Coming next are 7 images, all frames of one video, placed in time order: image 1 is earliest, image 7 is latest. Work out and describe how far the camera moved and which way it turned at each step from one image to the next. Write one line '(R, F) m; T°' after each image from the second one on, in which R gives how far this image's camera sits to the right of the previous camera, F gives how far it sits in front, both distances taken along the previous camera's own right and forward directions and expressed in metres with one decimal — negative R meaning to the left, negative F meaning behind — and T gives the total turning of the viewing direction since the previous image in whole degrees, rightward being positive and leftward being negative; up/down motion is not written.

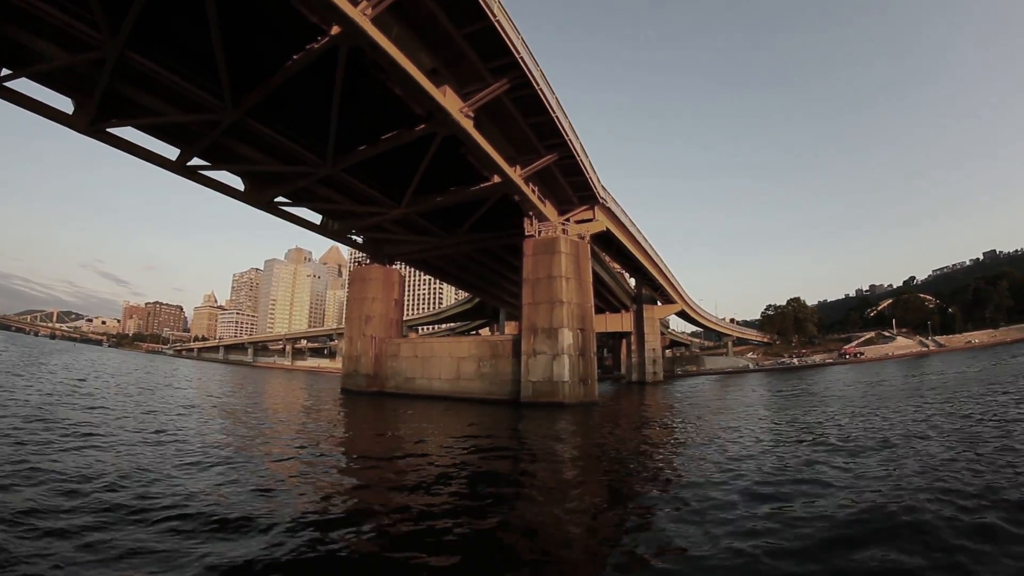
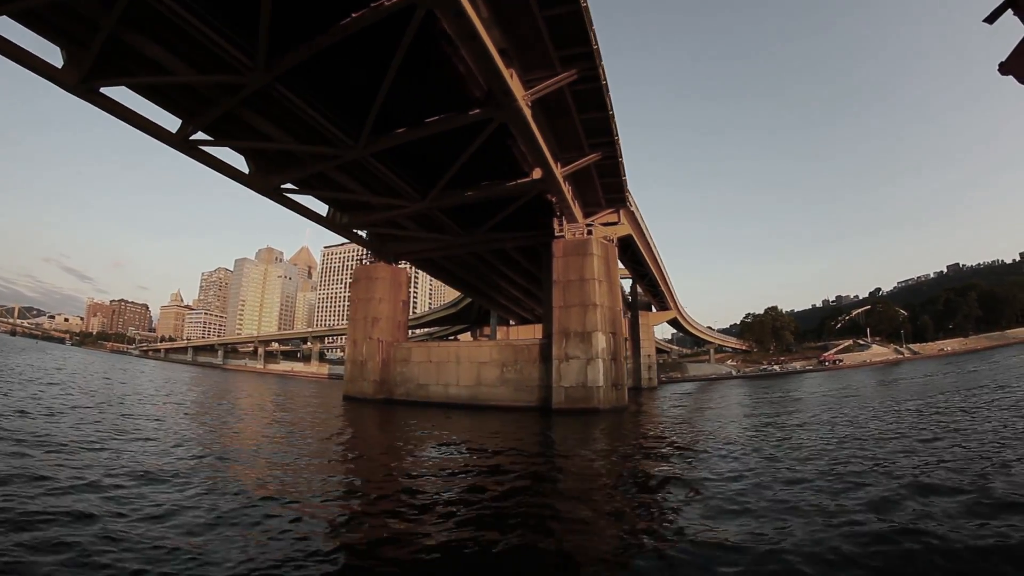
(-2.1, -0.3) m; +4°
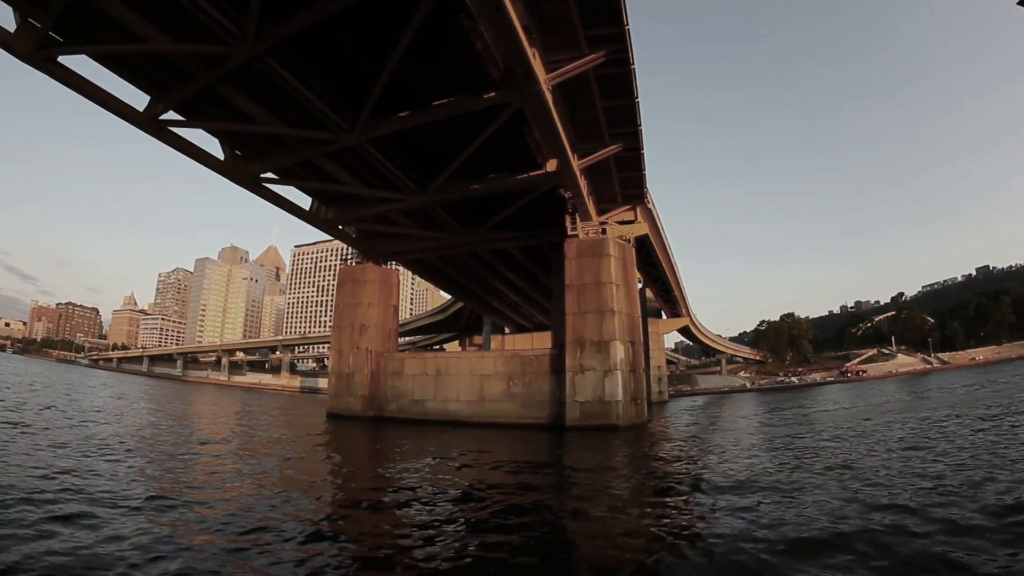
(-1.8, +2.4) m; +3°
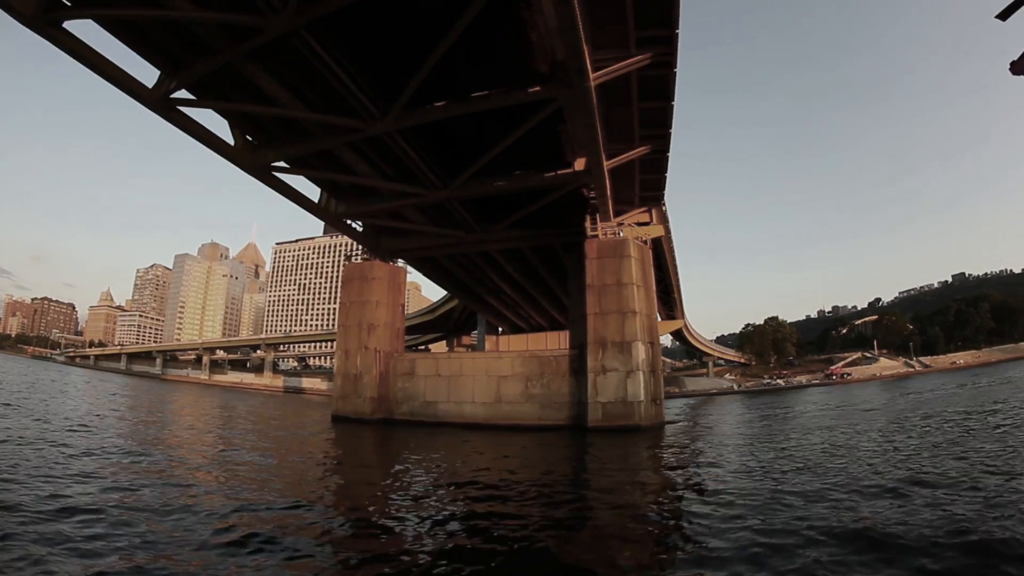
(-1.2, -0.2) m; +3°
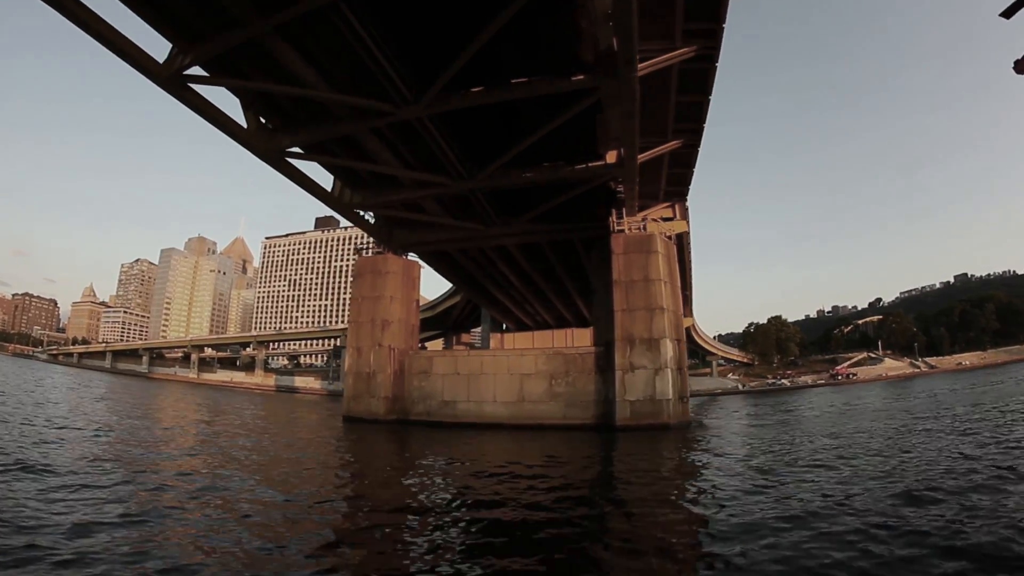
(-1.2, +0.5) m; +2°
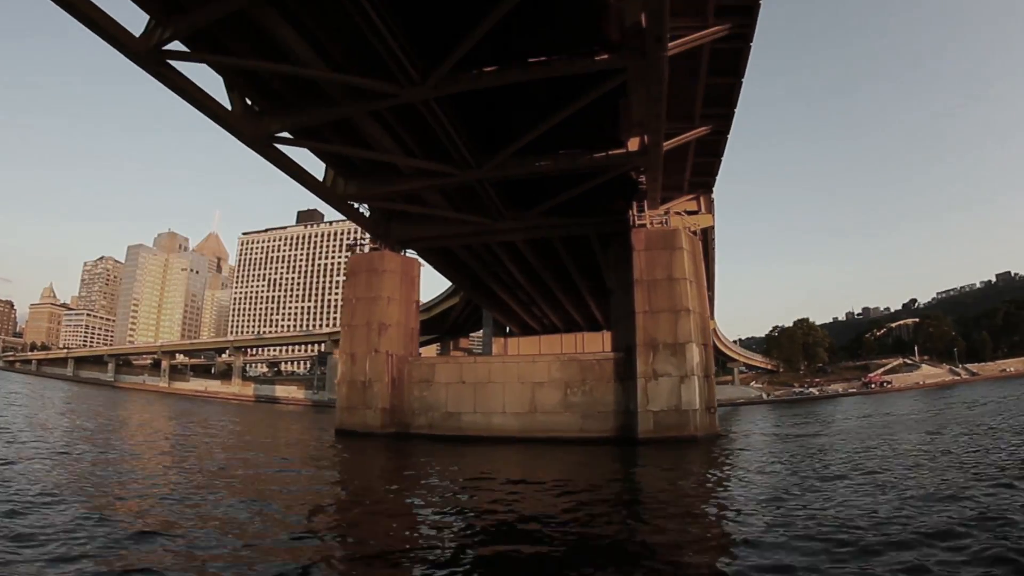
(-1.3, +2.4) m; +2°
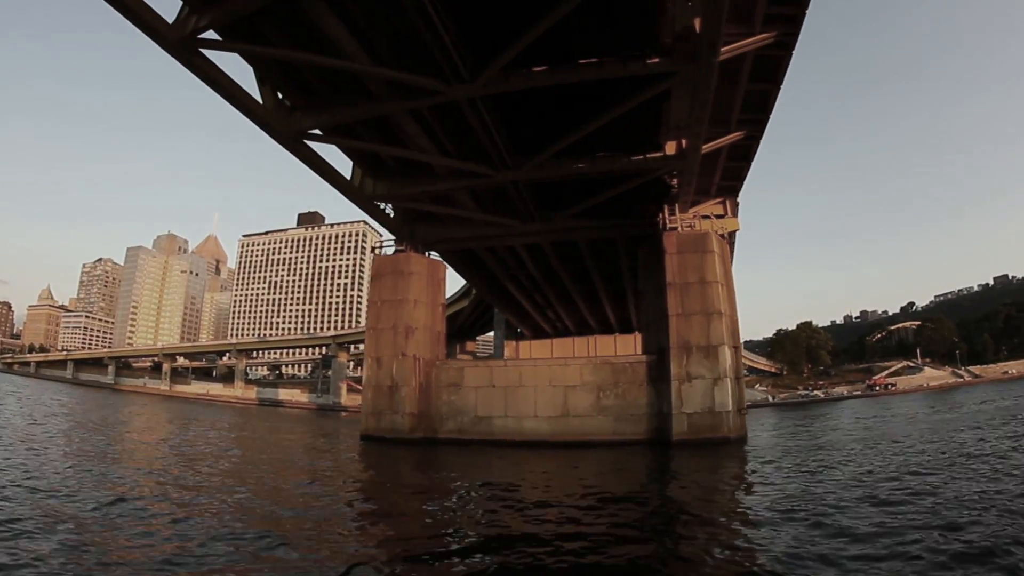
(-1.3, -0.3) m; +1°
